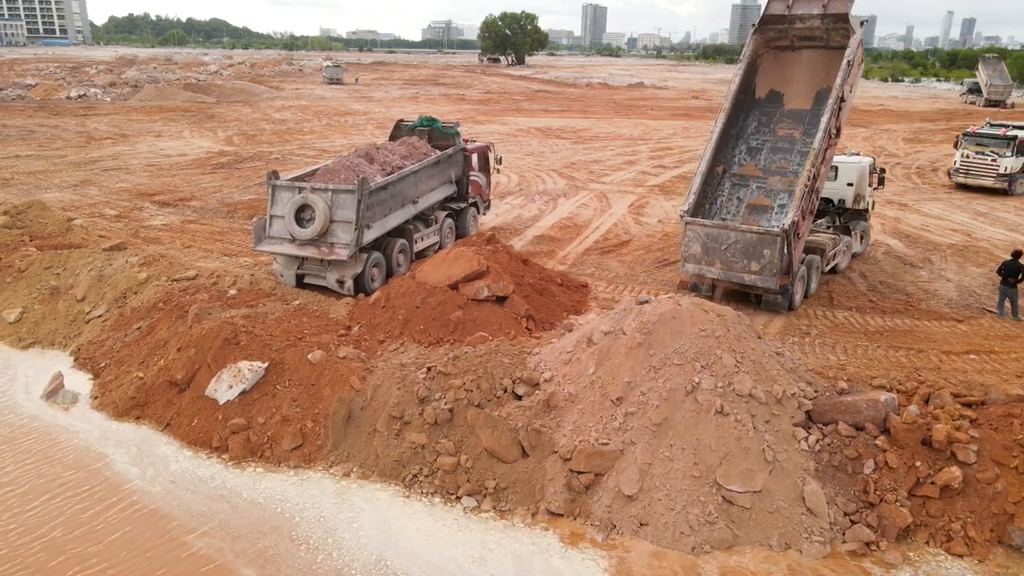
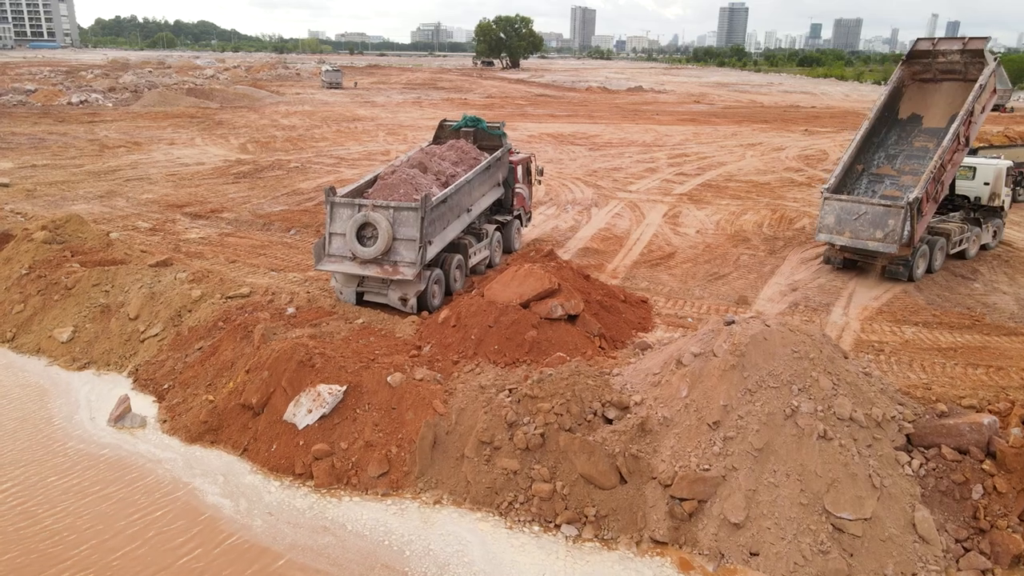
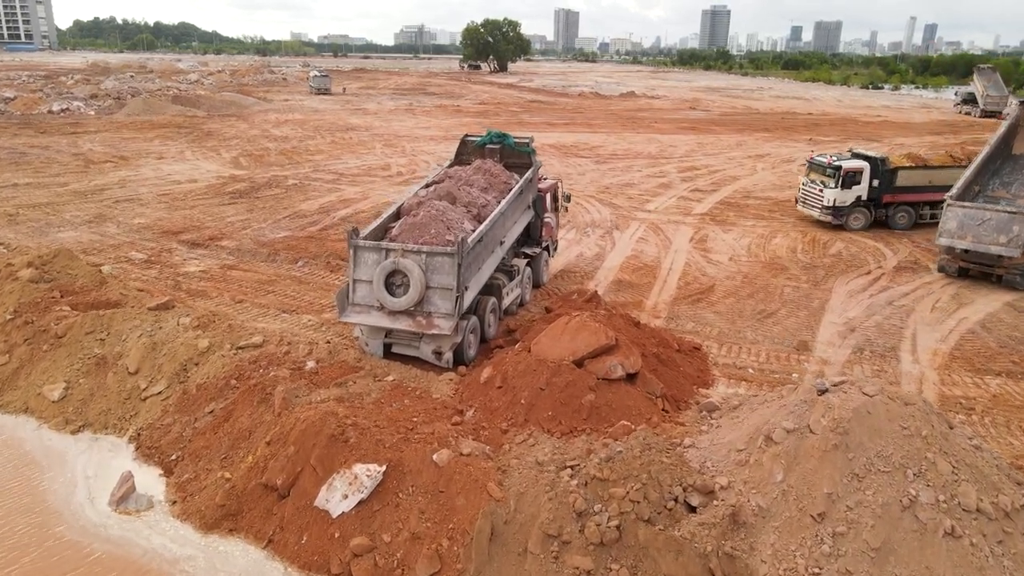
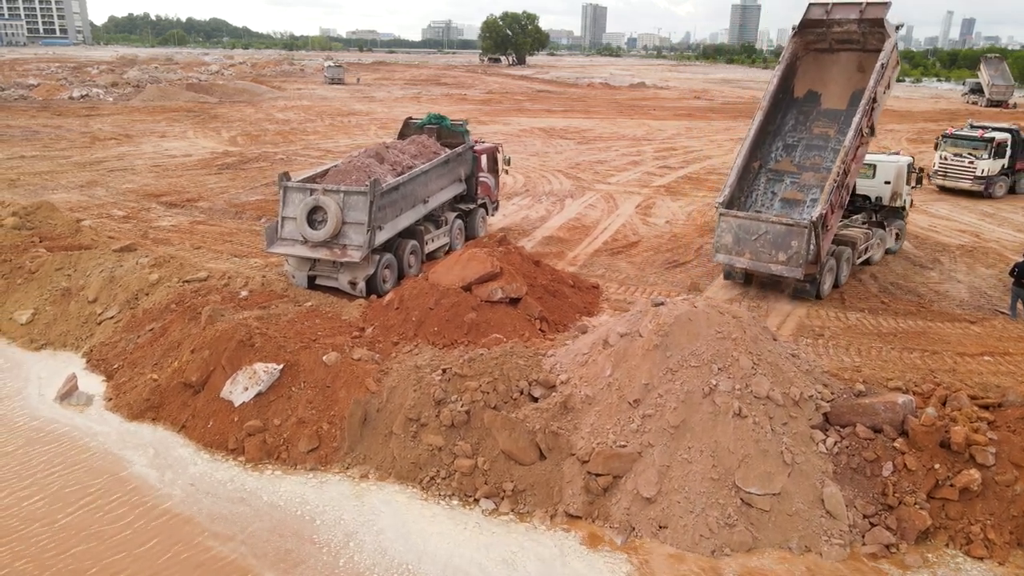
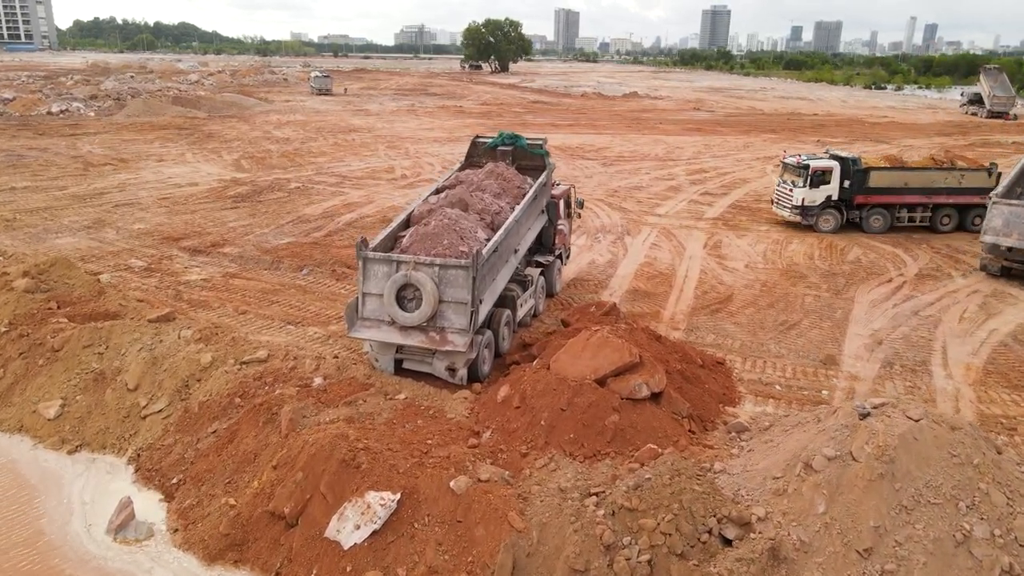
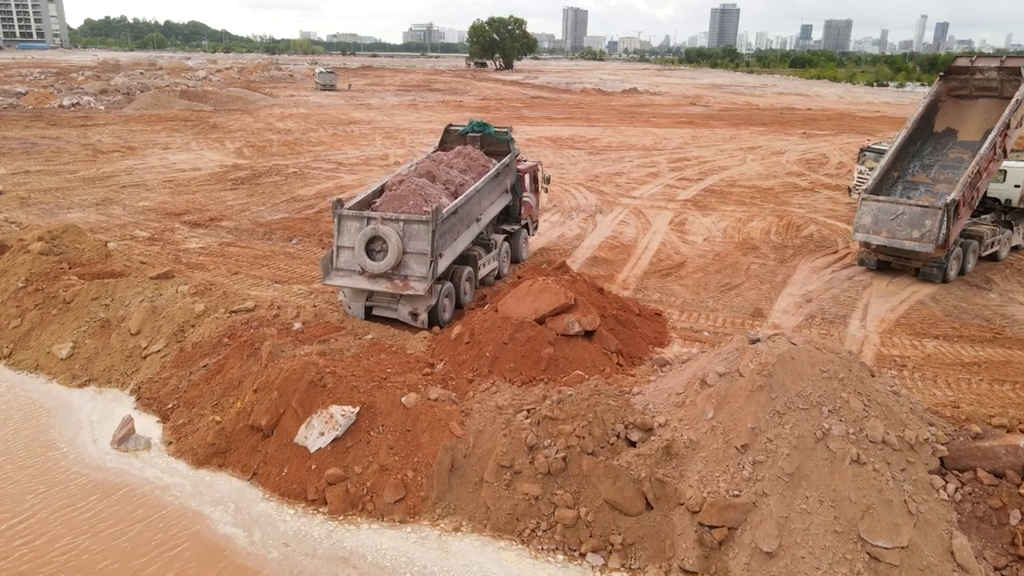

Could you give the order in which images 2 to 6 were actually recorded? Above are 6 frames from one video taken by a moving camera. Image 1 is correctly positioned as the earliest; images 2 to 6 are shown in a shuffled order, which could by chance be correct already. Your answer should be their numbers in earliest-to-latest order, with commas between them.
4, 2, 6, 3, 5
